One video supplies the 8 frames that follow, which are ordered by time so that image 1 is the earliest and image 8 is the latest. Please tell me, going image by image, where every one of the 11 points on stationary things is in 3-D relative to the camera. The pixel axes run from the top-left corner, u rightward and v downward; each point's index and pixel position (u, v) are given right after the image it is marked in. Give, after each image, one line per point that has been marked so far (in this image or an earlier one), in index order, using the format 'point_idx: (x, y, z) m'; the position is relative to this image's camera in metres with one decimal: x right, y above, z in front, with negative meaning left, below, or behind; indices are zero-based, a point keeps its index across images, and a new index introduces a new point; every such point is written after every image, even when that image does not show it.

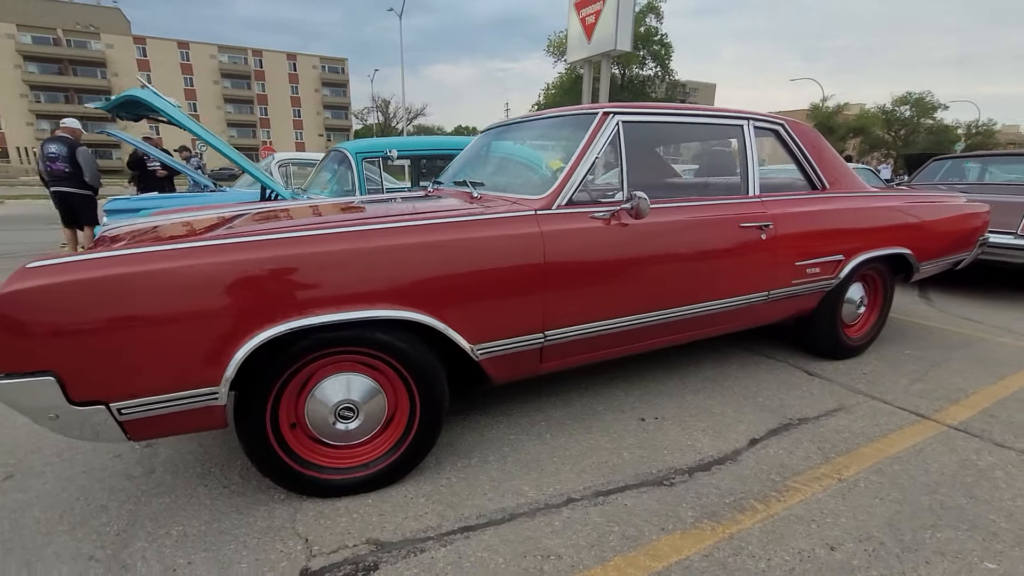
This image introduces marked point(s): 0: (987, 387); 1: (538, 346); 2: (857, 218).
0: (+3.2, -0.7, +3.4) m
1: (+0.1, -0.3, +2.5) m
2: (+2.4, +0.5, +3.5) m
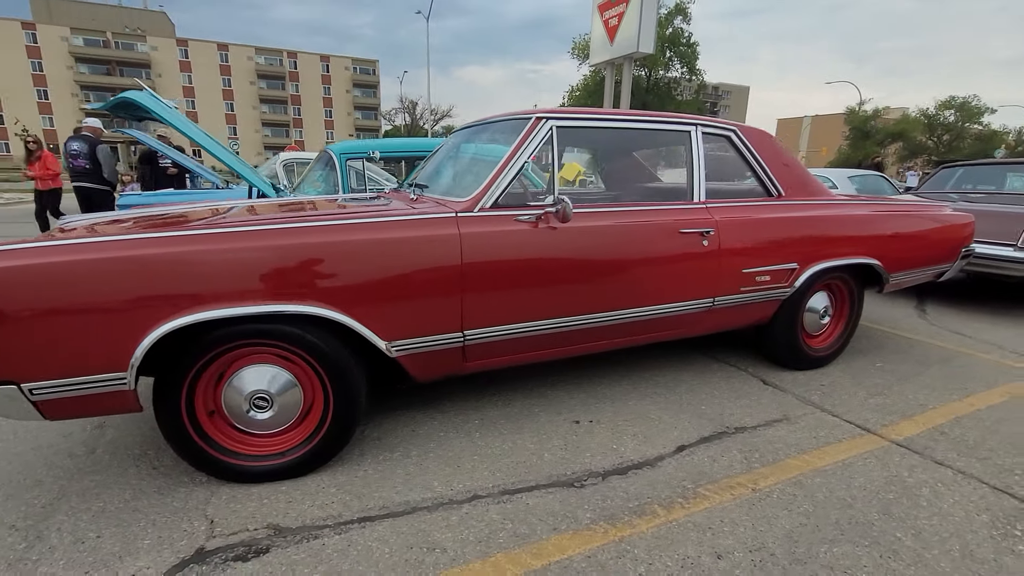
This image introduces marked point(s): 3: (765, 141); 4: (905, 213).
0: (+2.9, -0.8, +3.2) m
1: (-0.3, -0.3, +2.5) m
2: (+2.1, +0.4, +3.4) m
3: (+1.8, +1.0, +3.5) m
4: (+3.1, +0.6, +3.9) m
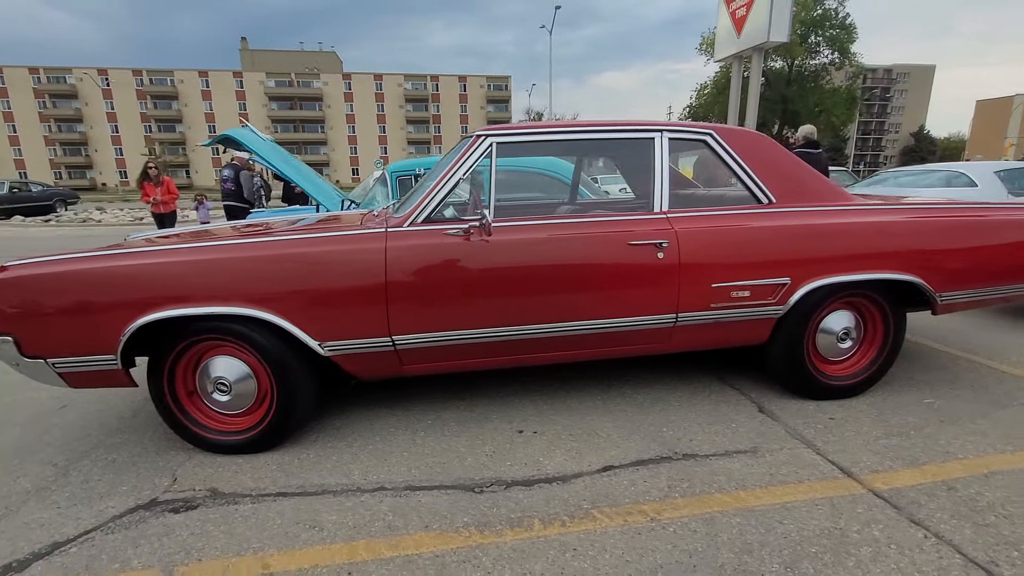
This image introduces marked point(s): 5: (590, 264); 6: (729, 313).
0: (+2.5, -0.9, +2.6) m
1: (-0.7, -0.3, +2.8) m
2: (+1.8, +0.3, +3.0) m
3: (+1.6, +0.9, +3.2) m
4: (+3.0, +0.5, +3.2) m
5: (+0.4, +0.1, +2.8) m
6: (+1.3, -0.2, +3.0) m
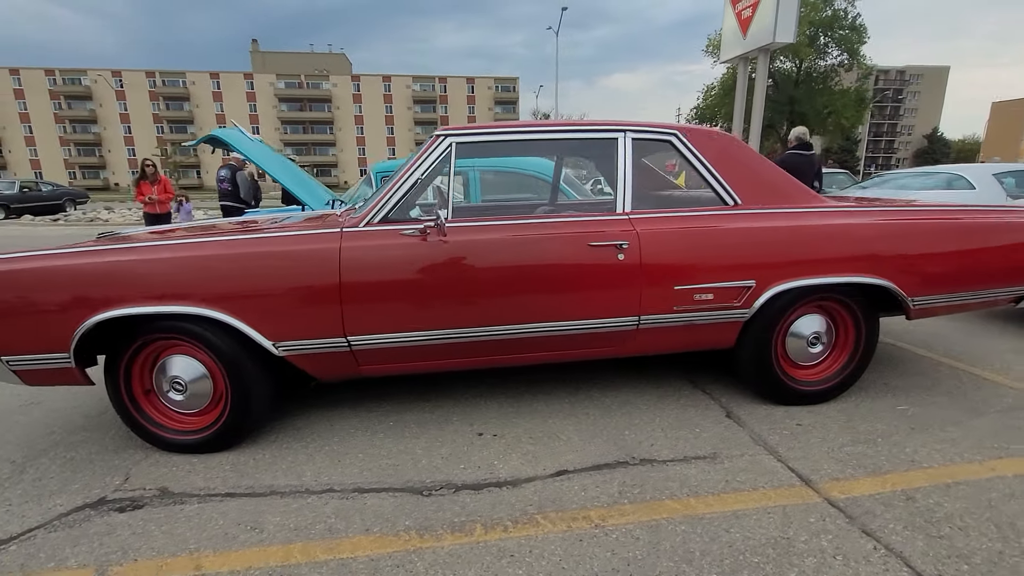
0: (+2.3, -0.9, +2.5) m
1: (-0.9, -0.3, +2.7) m
2: (+1.6, +0.3, +2.9) m
3: (+1.3, +0.9, +3.1) m
4: (+2.7, +0.4, +3.1) m
5: (+0.2, +0.1, +2.8) m
6: (+1.1, -0.2, +3.0) m
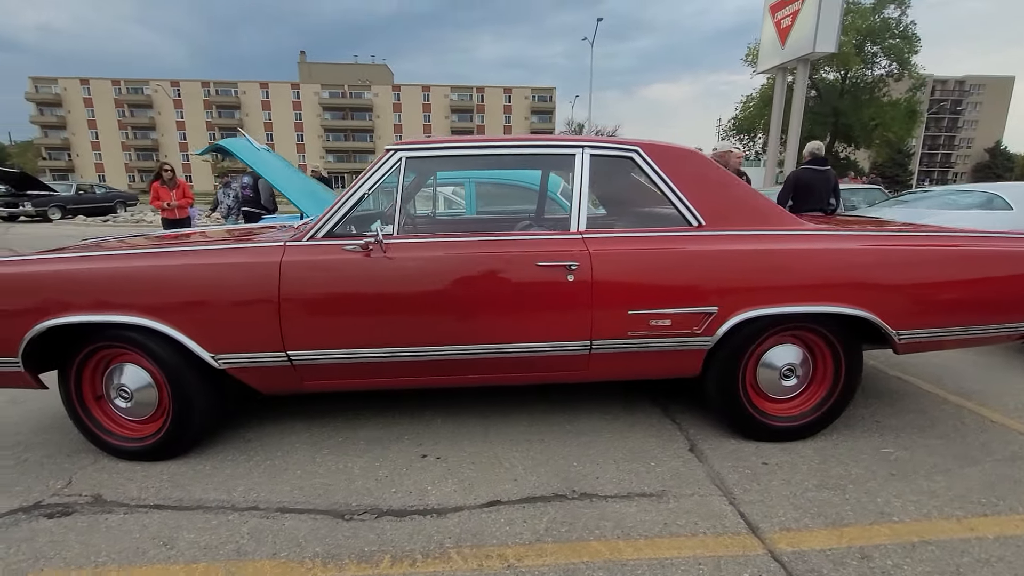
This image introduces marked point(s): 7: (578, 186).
0: (+1.9, -1.1, +2.3) m
1: (-1.2, -0.4, +2.7) m
2: (+1.3, +0.1, +2.7) m
3: (+1.1, +0.8, +2.9) m
4: (+2.5, +0.2, +2.9) m
5: (-0.1, 0.0, +2.7) m
6: (+0.8, -0.3, +2.8) m
7: (+0.4, +0.6, +2.9) m
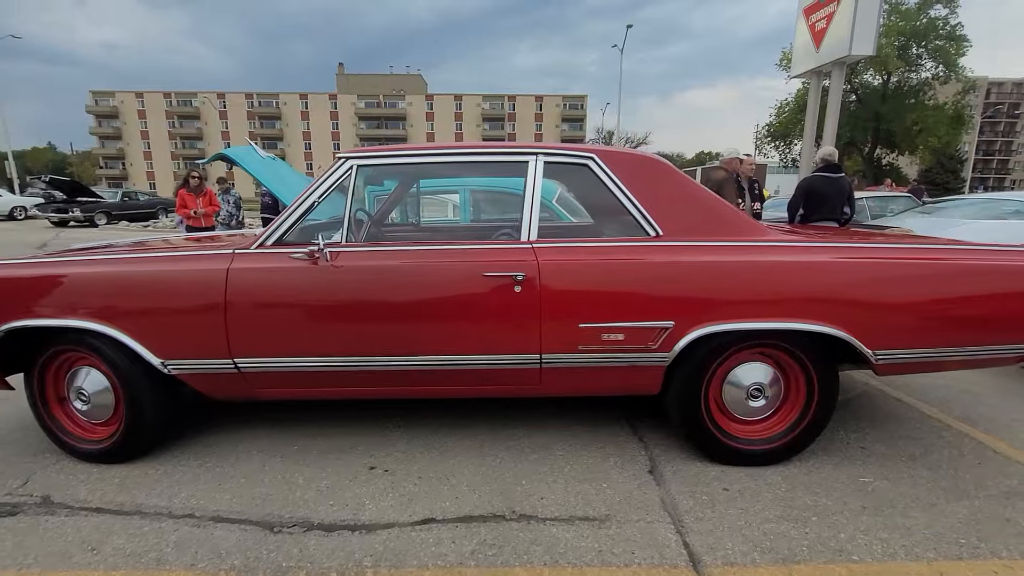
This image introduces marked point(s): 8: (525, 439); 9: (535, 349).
0: (+1.6, -1.2, +2.1) m
1: (-1.5, -0.5, +2.7) m
2: (+1.0, +0.1, +2.6) m
3: (+0.8, +0.7, +2.8) m
4: (+2.2, +0.1, +2.6) m
5: (-0.4, 0.0, +2.6) m
6: (+0.5, -0.4, +2.7) m
7: (+0.1, +0.5, +2.8) m
8: (+0.1, -1.0, +3.1) m
9: (+0.1, -0.3, +2.7) m
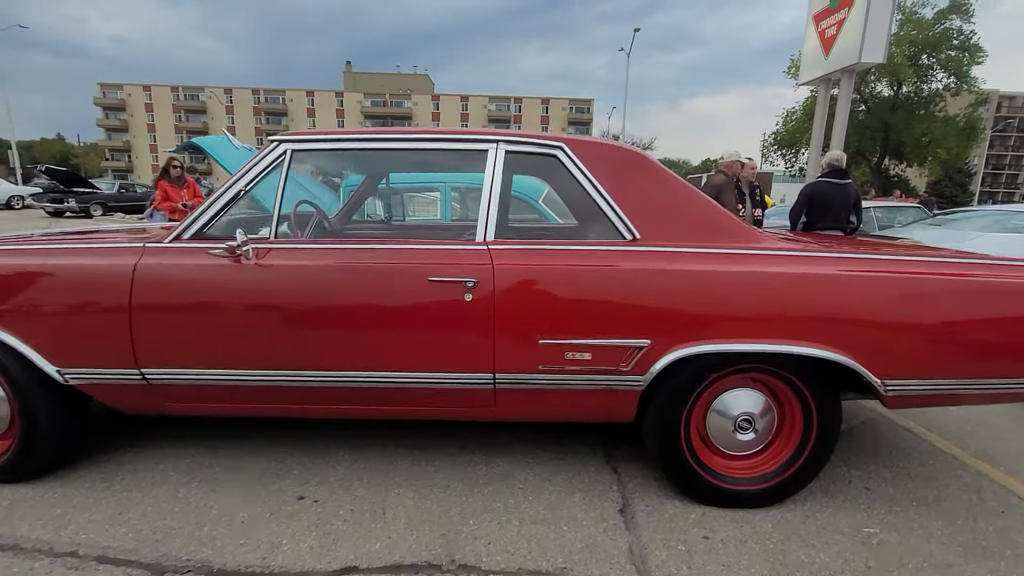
0: (+1.3, -1.2, +1.7) m
1: (-1.8, -0.5, +2.4) m
2: (+0.8, 0.0, +2.2) m
3: (+0.6, +0.6, +2.4) m
4: (+2.0, +0.1, +2.3) m
5: (-0.6, -0.1, +2.3) m
6: (+0.3, -0.4, +2.3) m
7: (-0.1, +0.5, +2.5) m
8: (-0.2, -1.0, +2.7) m
9: (-0.1, -0.4, +2.3) m
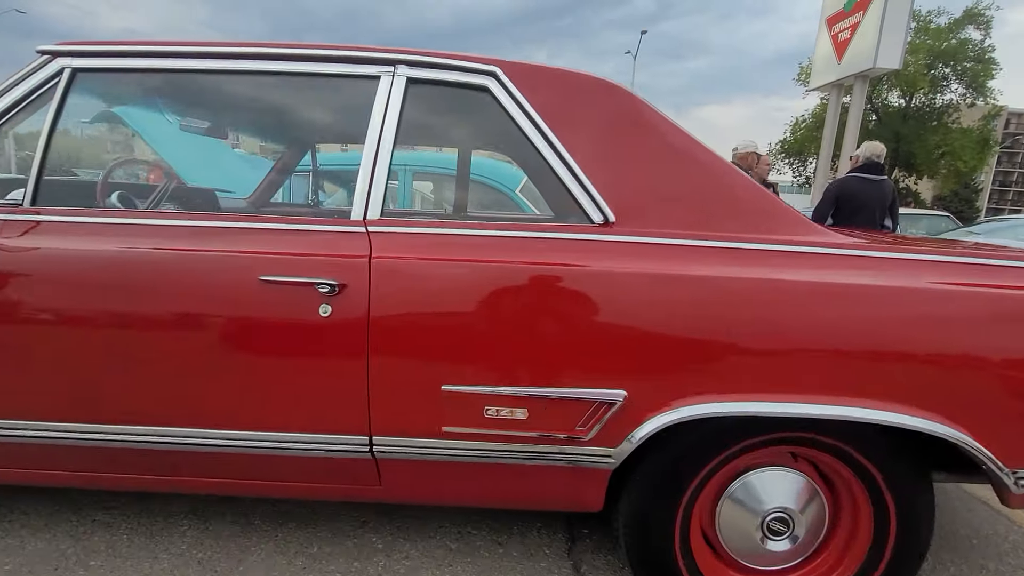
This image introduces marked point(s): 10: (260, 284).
0: (+1.0, -1.3, +0.8) m
1: (-2.1, -0.4, +1.5) m
2: (+0.5, 0.0, +1.3) m
3: (+0.3, +0.6, +1.6) m
4: (+1.7, 0.0, +1.4) m
5: (-0.9, -0.1, +1.4) m
6: (-0.1, -0.5, +1.4) m
7: (-0.4, +0.5, +1.6) m
8: (-0.5, -1.0, +1.8) m
9: (-0.4, -0.4, +1.4) m
10: (-0.7, 0.0, +1.4) m
